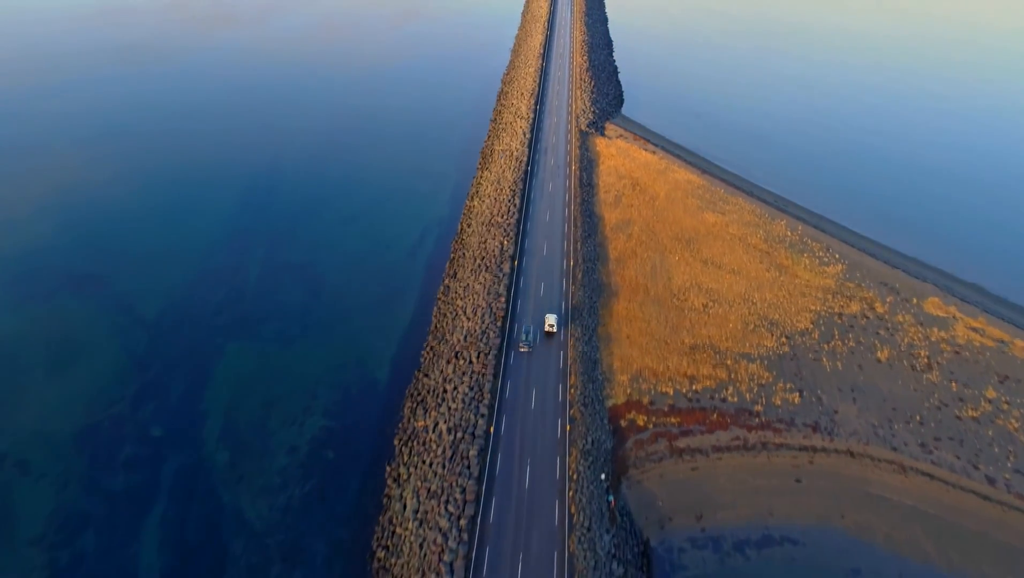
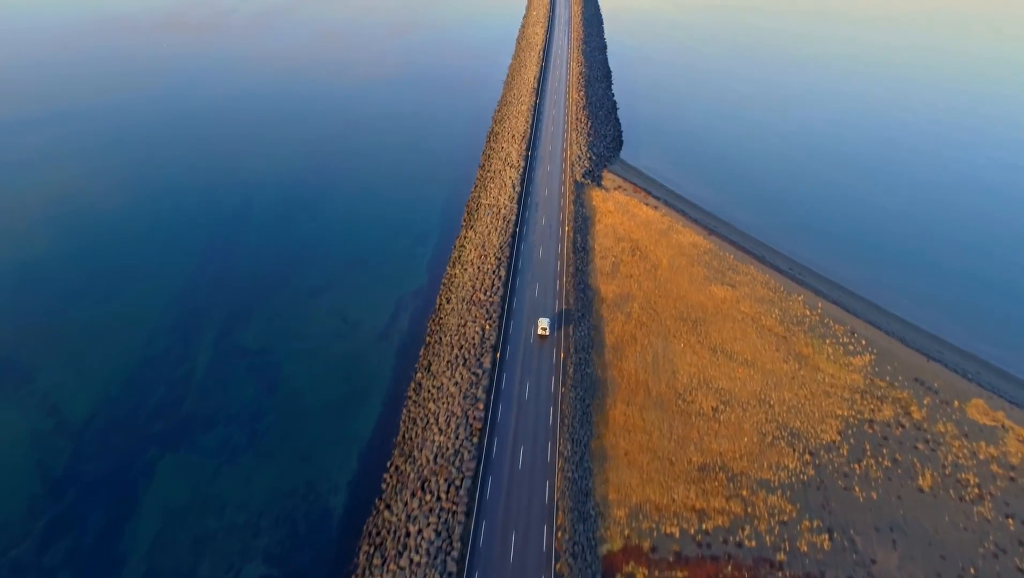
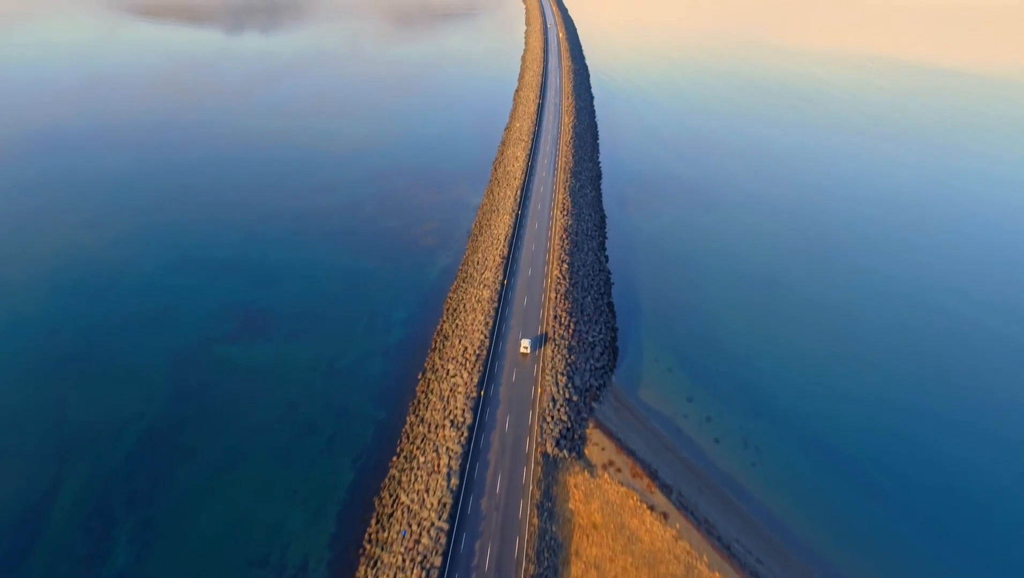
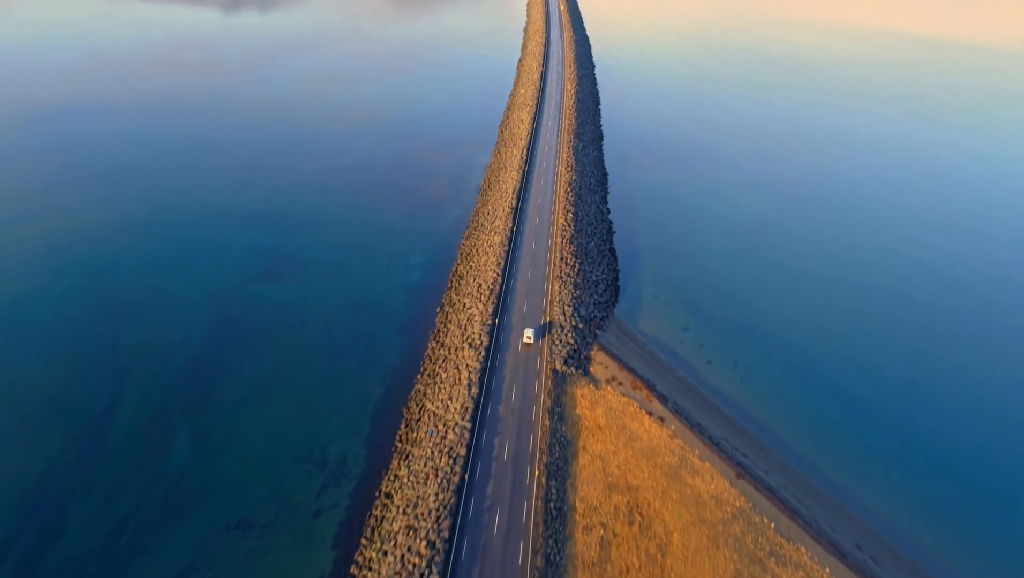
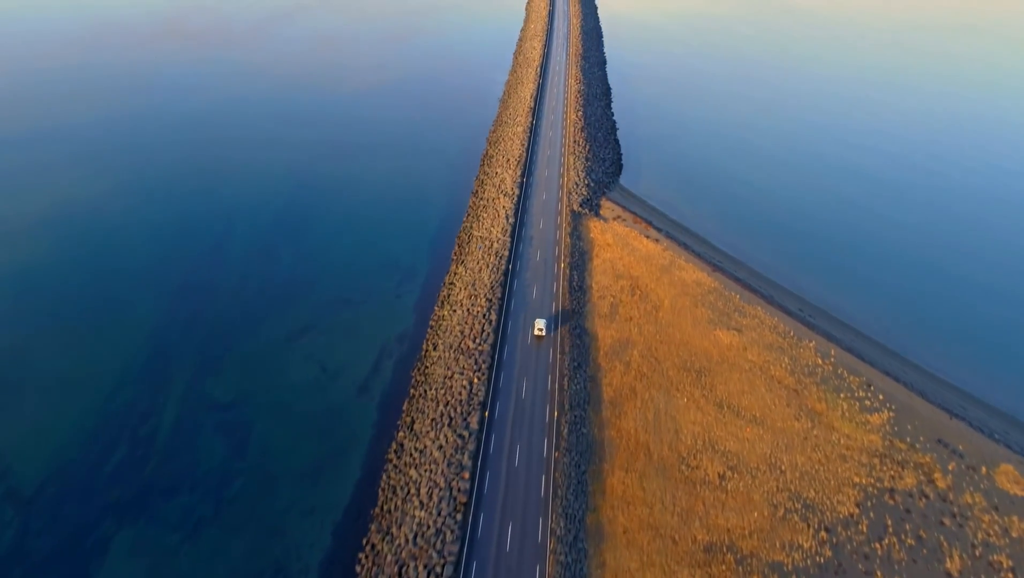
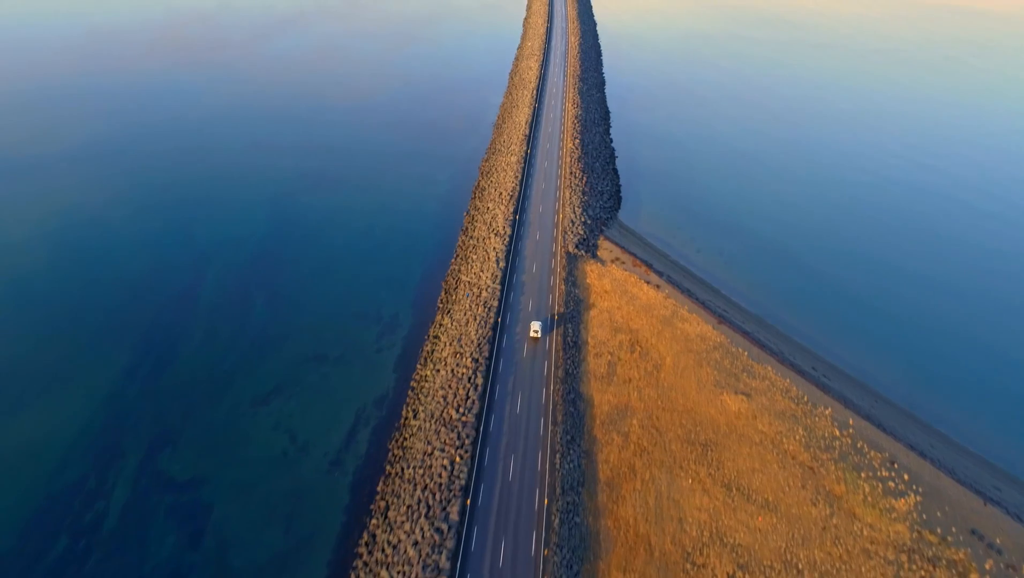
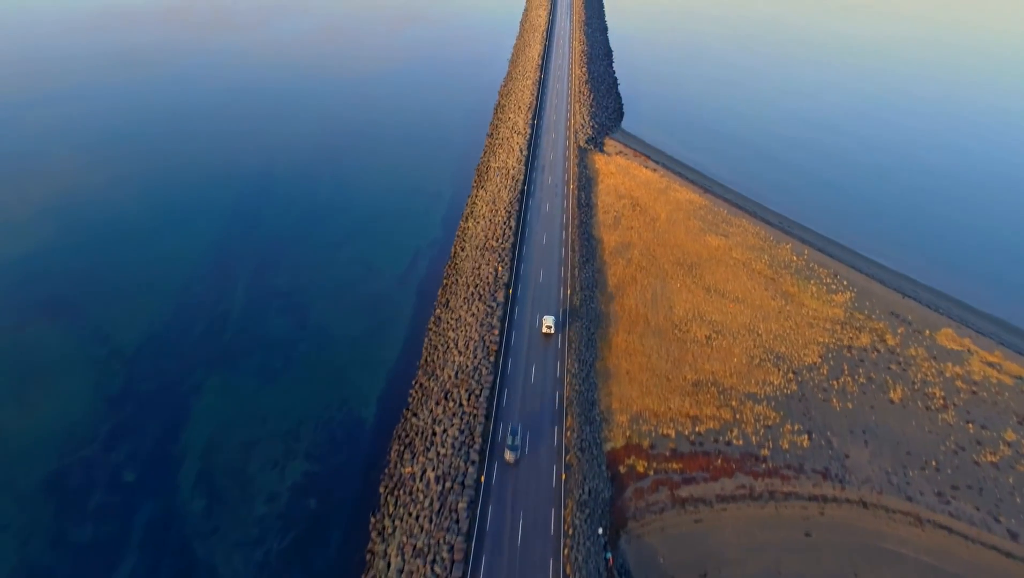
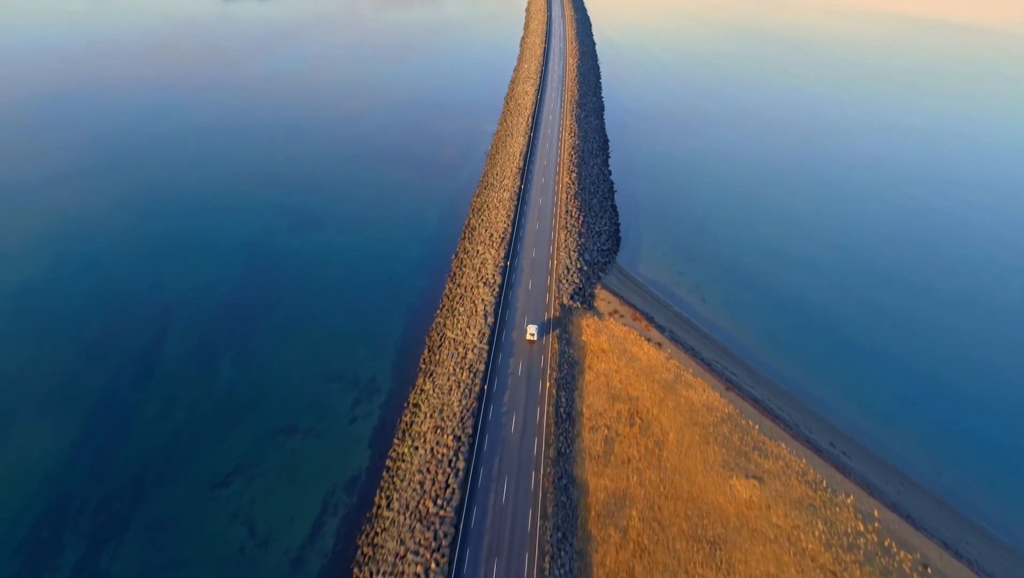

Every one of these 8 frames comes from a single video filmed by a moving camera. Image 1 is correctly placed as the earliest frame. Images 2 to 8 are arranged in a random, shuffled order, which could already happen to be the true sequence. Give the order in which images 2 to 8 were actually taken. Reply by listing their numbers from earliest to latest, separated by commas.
7, 2, 5, 6, 8, 4, 3
